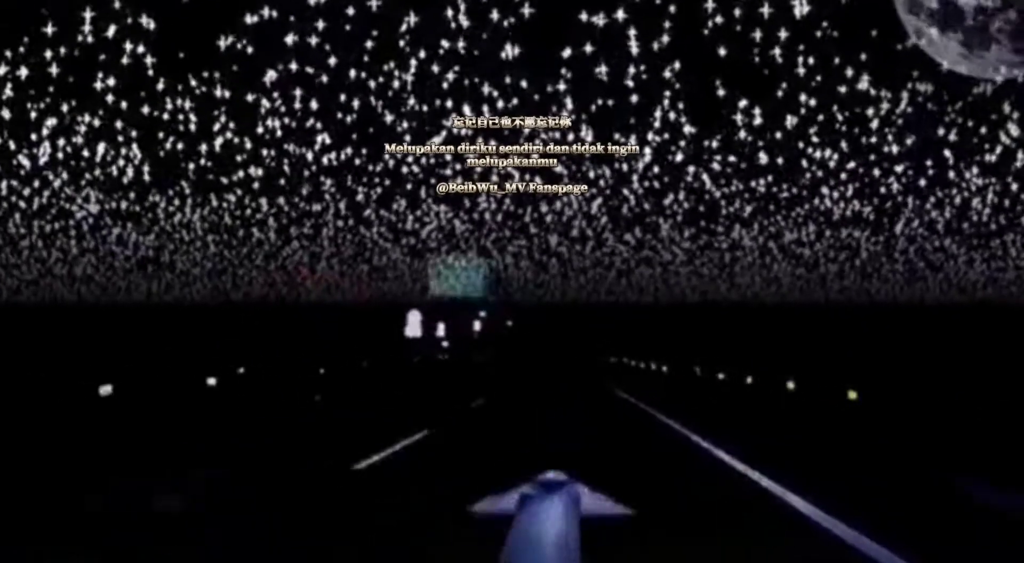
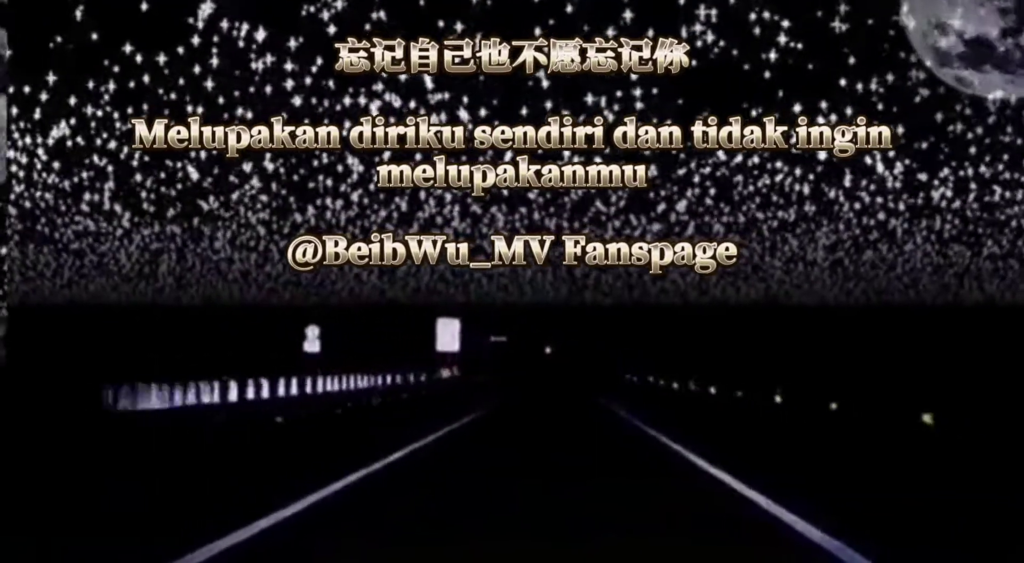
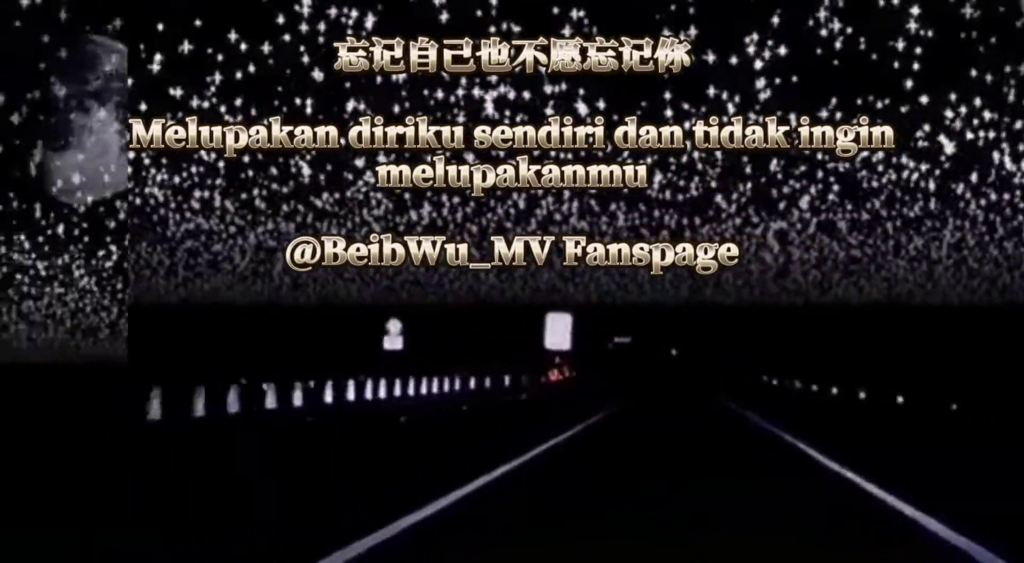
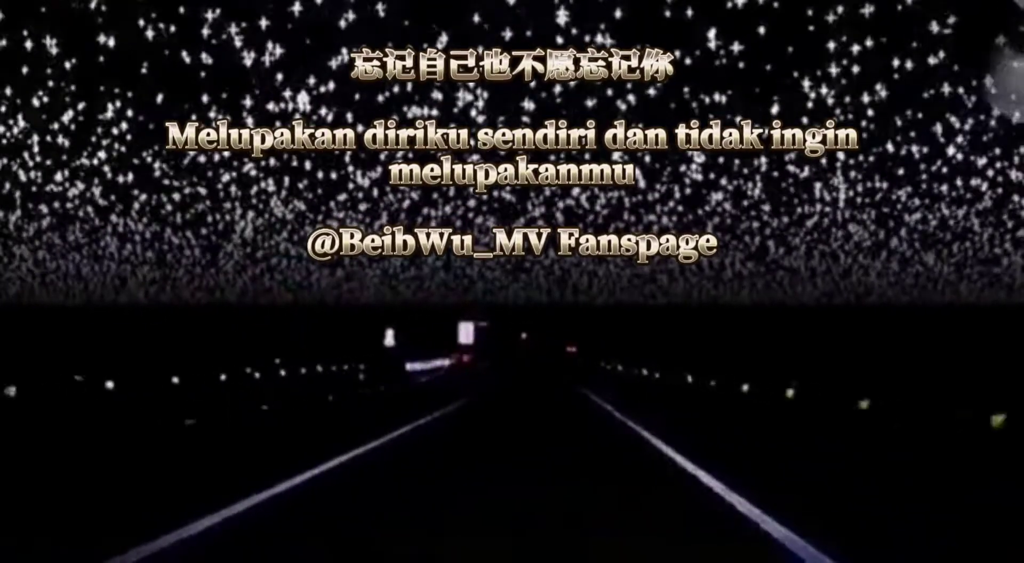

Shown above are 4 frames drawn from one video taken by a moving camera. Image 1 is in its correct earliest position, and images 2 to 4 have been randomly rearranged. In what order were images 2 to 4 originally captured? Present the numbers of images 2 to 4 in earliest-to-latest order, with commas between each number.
4, 2, 3
